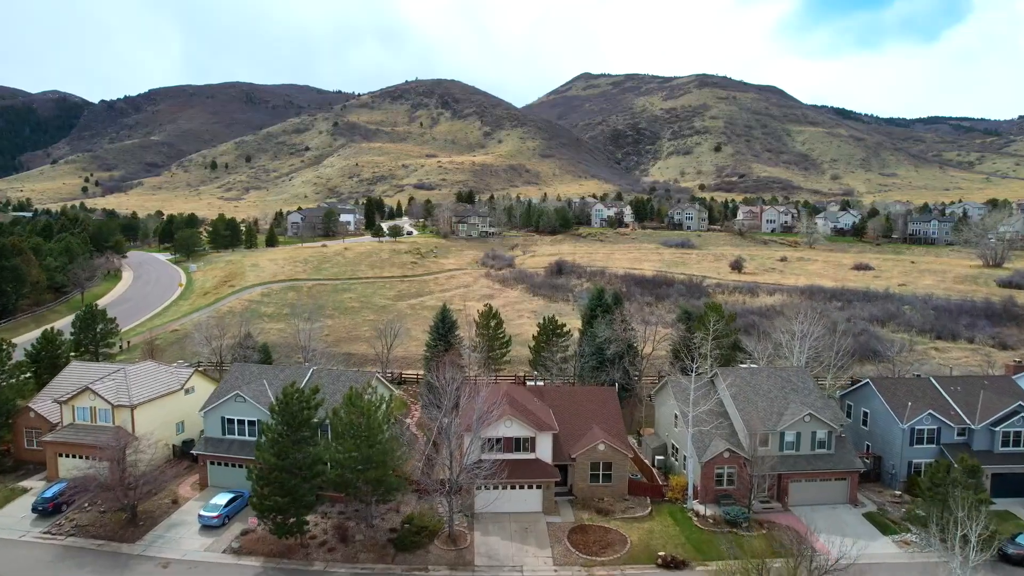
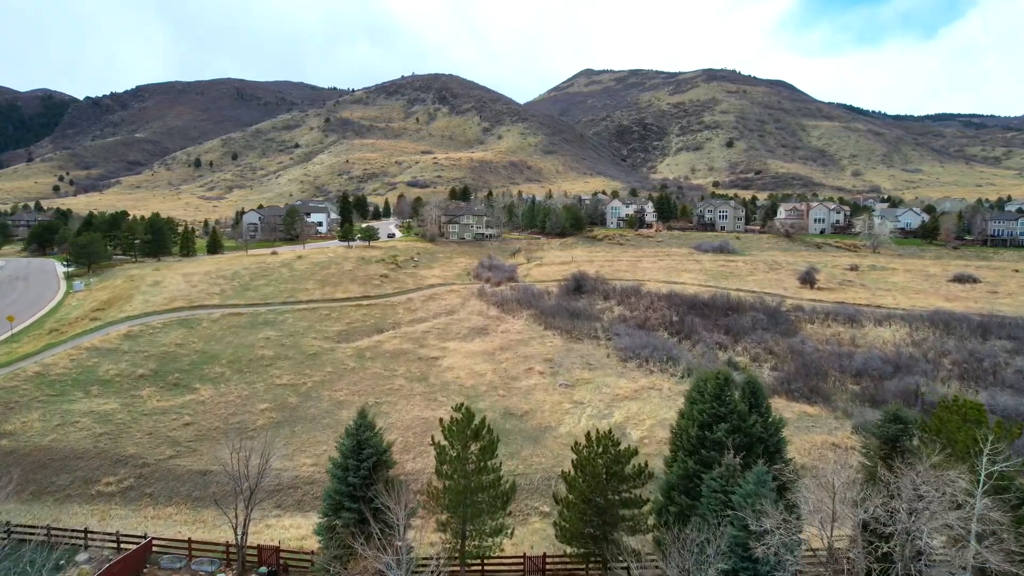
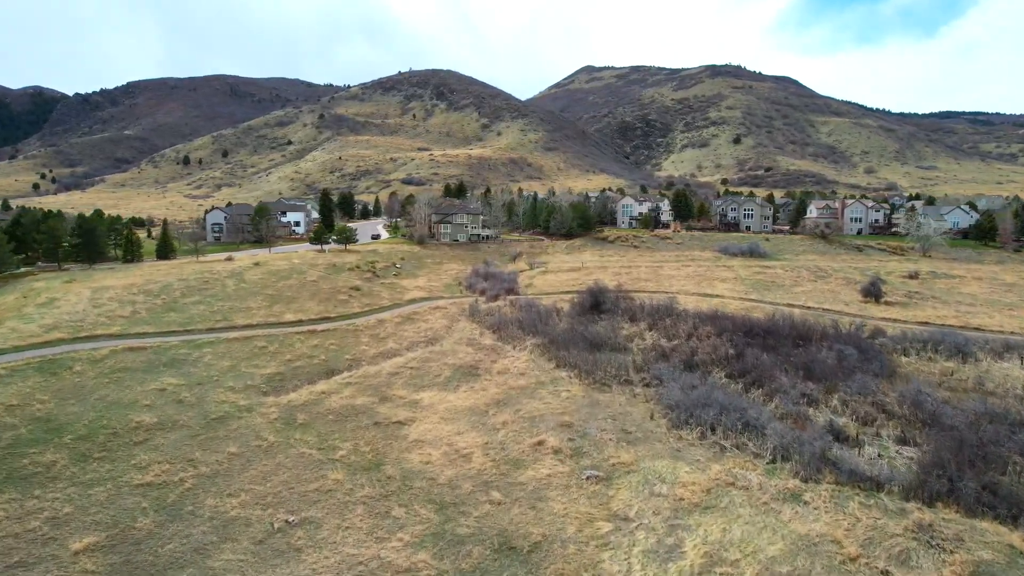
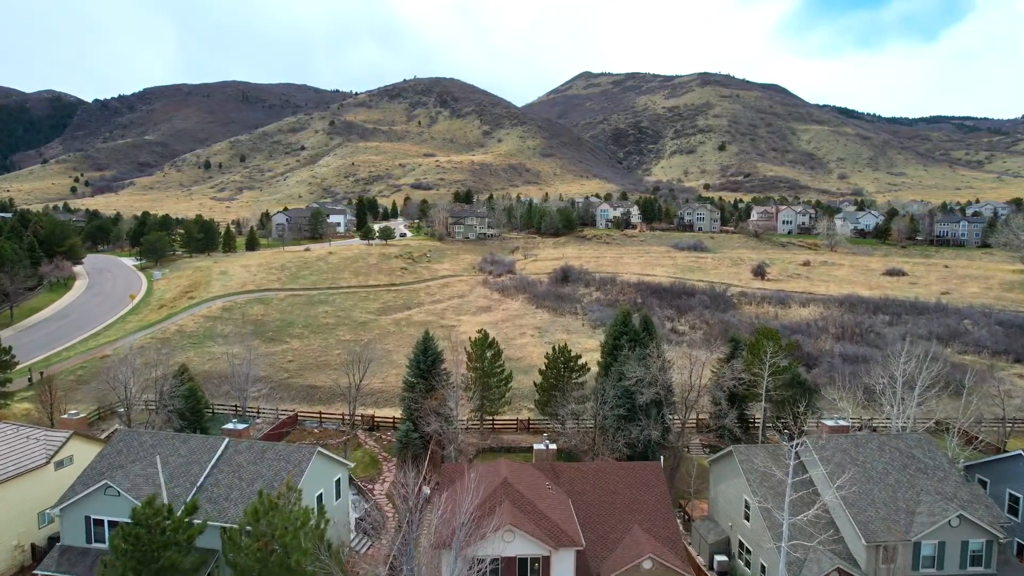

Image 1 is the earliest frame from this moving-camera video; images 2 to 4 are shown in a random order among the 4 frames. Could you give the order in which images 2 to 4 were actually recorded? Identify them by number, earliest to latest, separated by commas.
4, 2, 3
